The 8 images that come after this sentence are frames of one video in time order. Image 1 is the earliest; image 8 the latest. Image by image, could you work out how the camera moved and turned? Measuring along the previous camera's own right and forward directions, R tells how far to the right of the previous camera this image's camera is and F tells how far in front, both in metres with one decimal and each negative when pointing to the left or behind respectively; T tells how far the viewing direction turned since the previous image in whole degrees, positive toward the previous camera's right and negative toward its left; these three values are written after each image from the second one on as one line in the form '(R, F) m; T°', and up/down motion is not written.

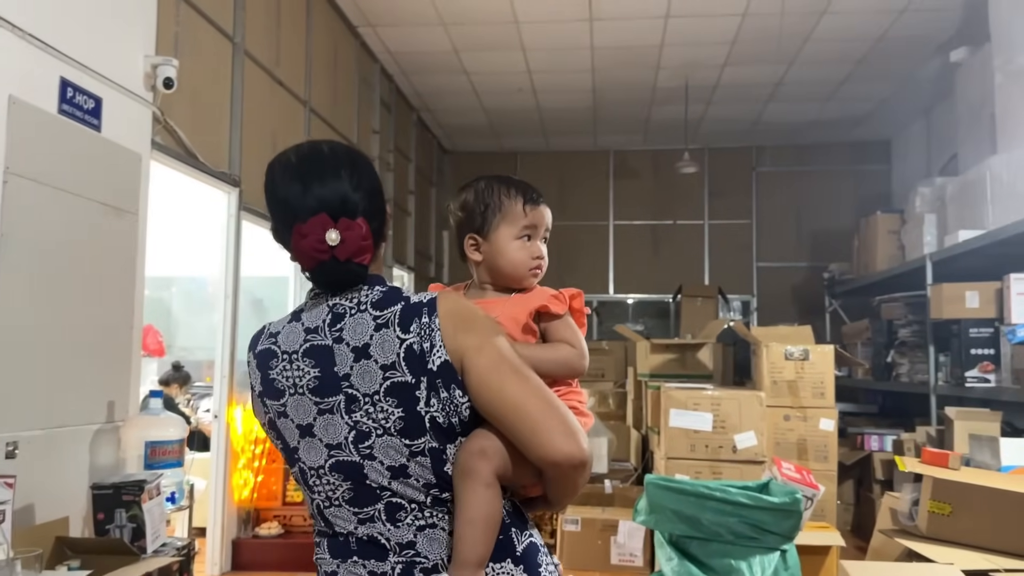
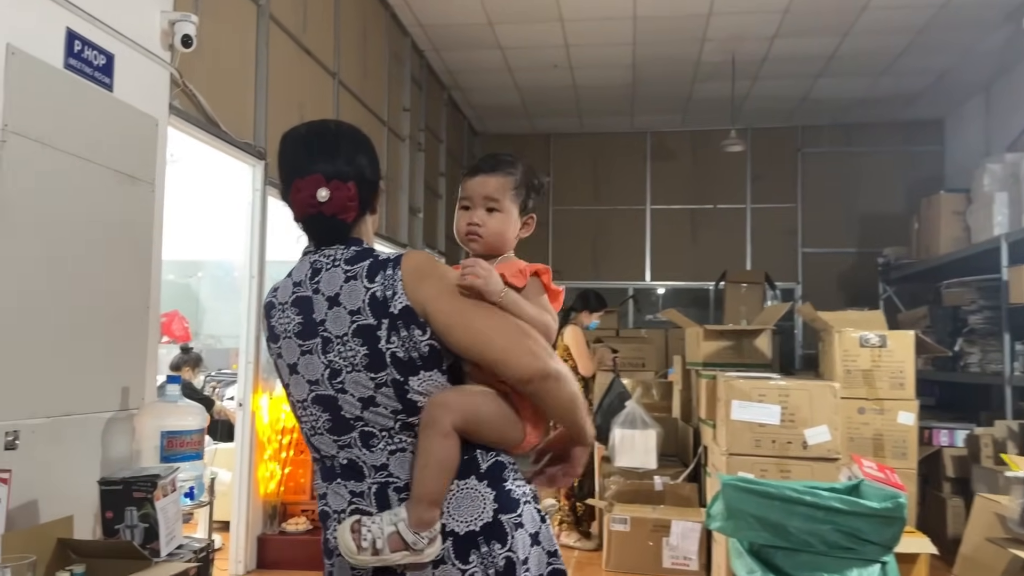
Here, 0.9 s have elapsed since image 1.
(-0.1, +0.3) m; -2°
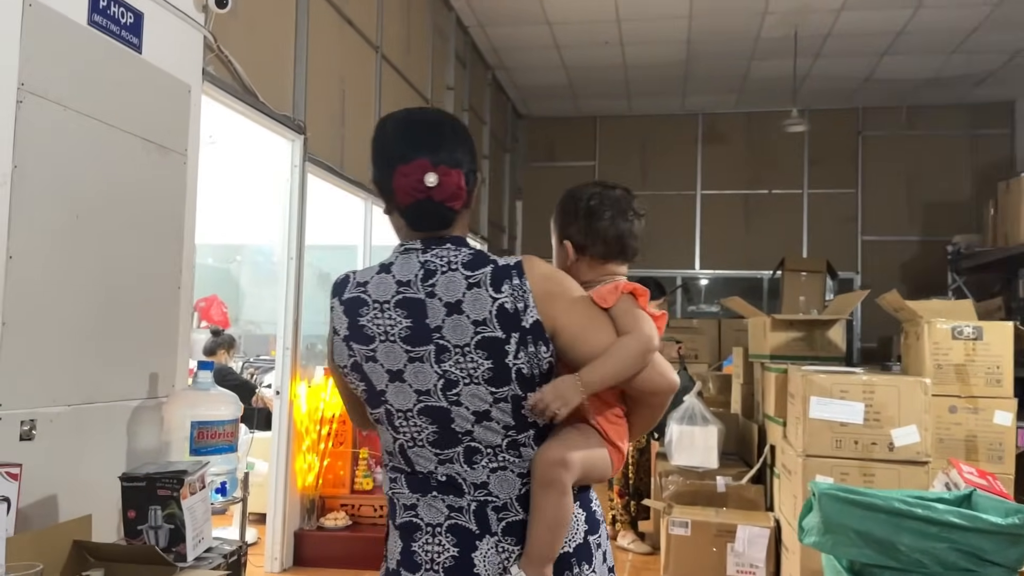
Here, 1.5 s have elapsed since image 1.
(-0.1, +0.3) m; -2°
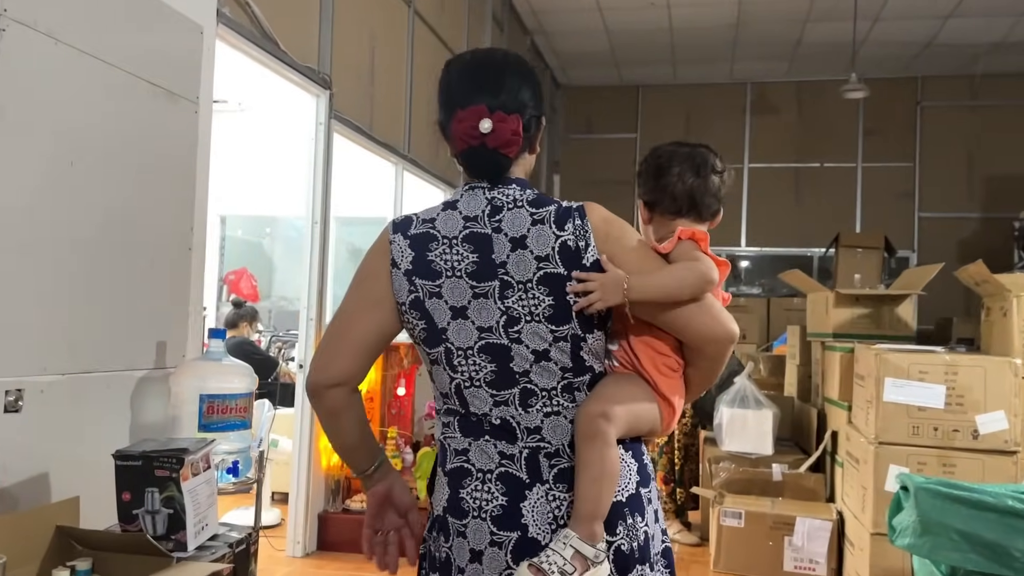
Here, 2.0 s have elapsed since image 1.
(0.0, +0.3) m; -2°
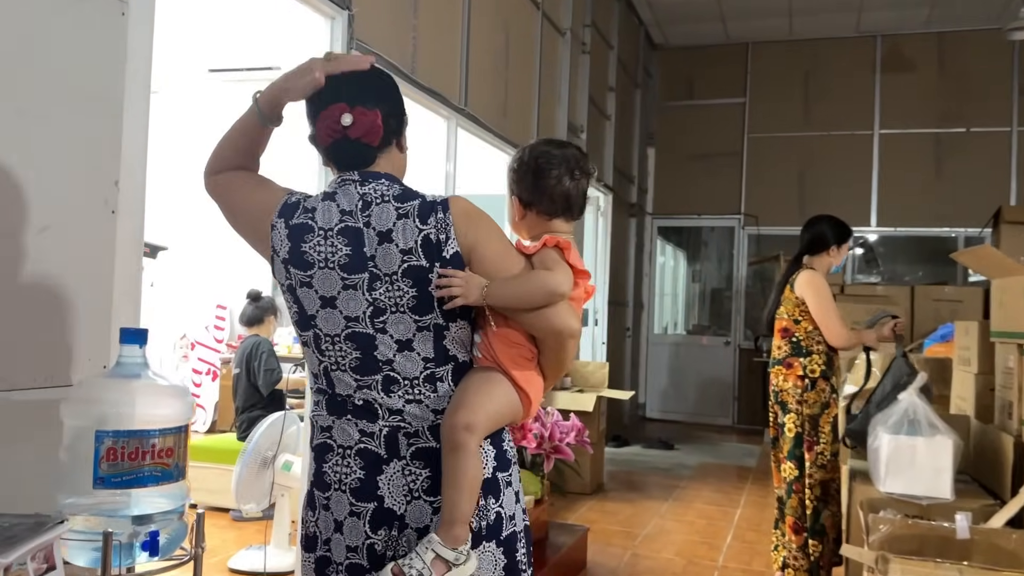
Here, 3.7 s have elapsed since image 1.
(0.0, +0.8) m; -6°
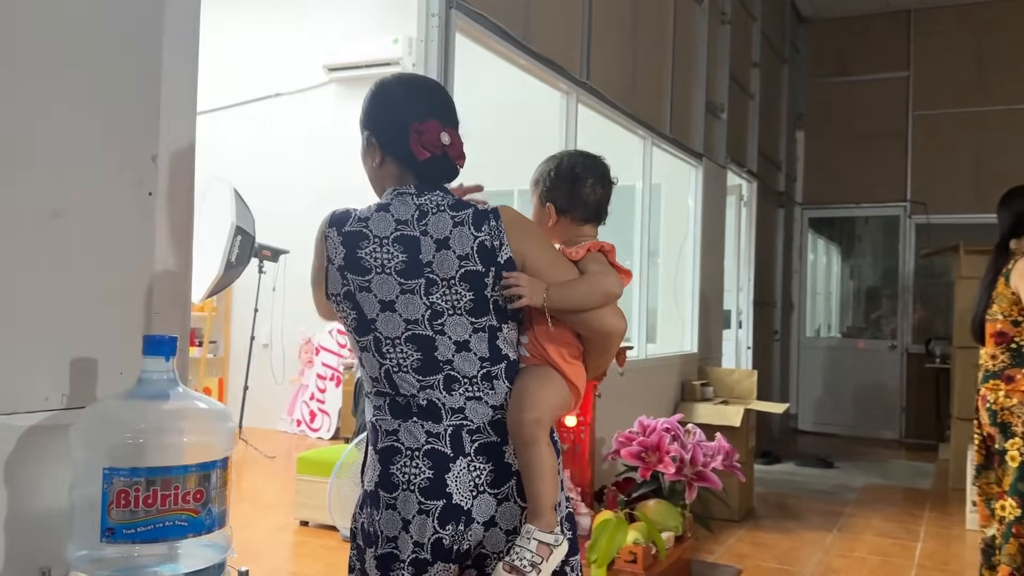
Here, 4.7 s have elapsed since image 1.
(0.0, +0.4) m; -9°
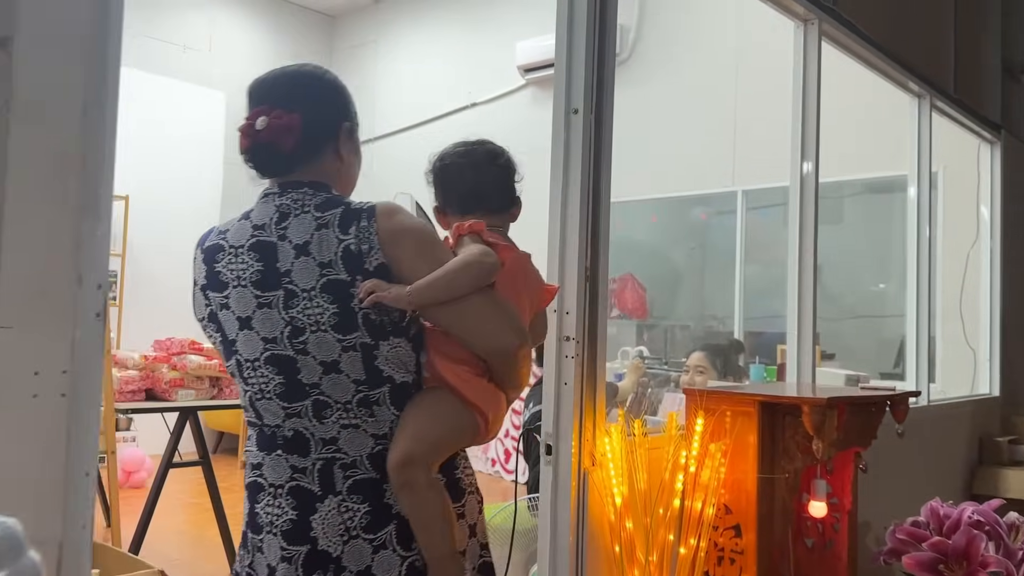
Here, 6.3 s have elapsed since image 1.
(0.0, +0.7) m; -15°
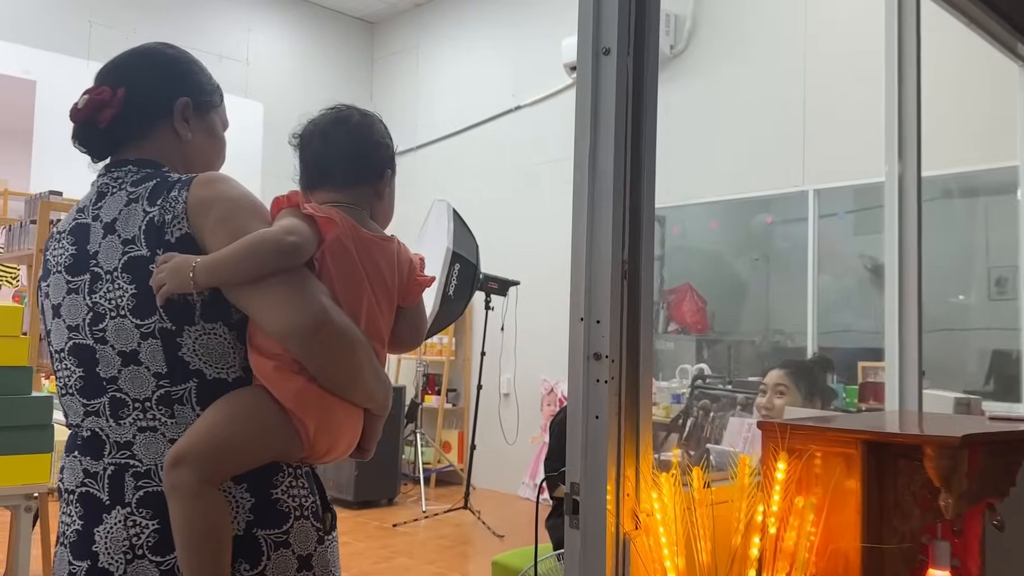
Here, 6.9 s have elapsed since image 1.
(0.0, +0.3) m; -4°
